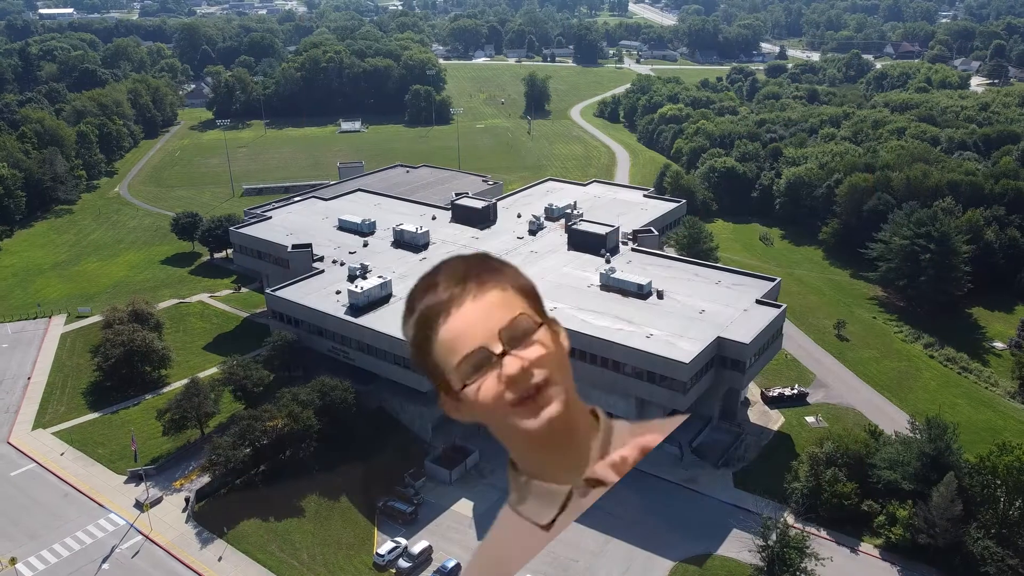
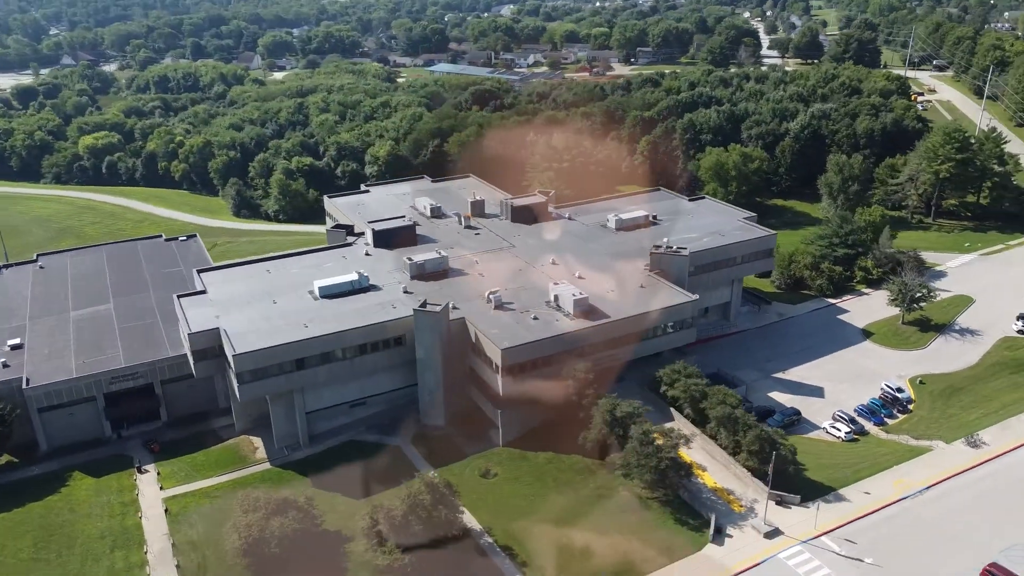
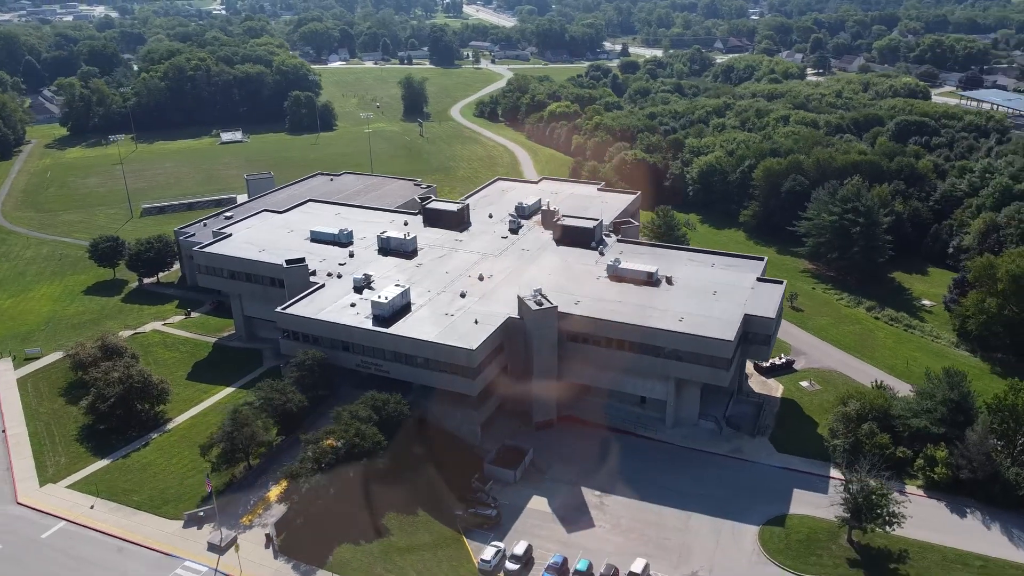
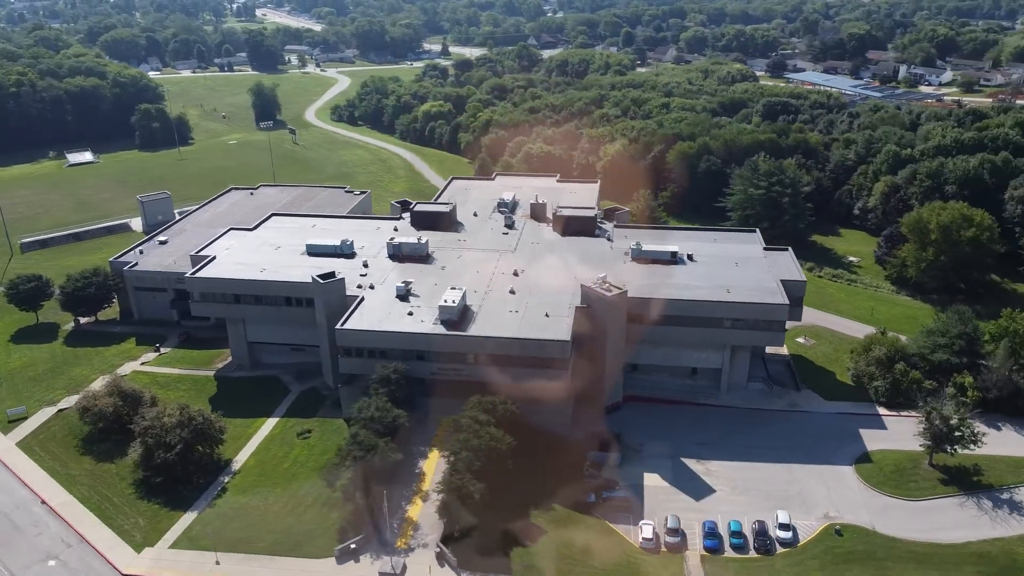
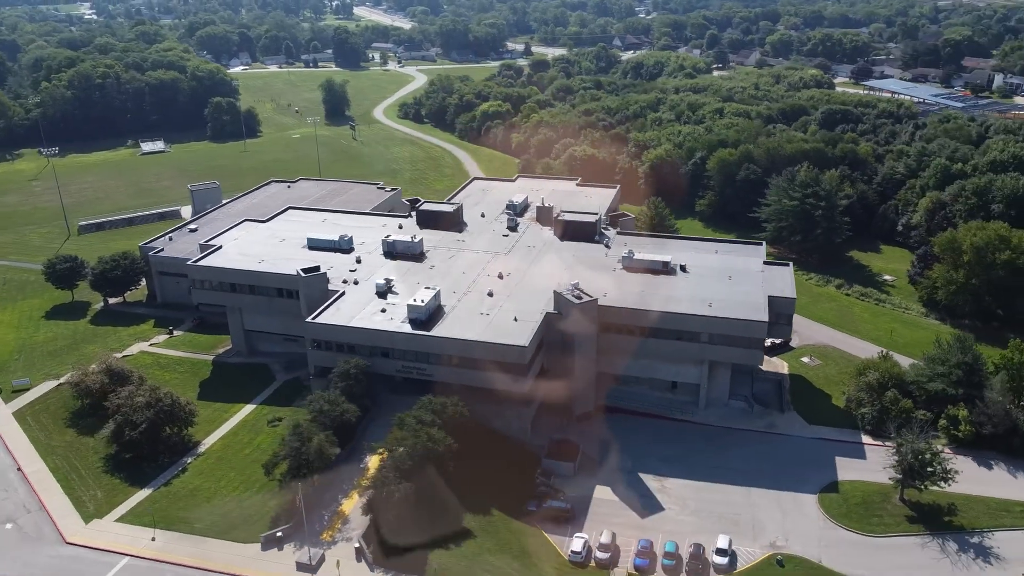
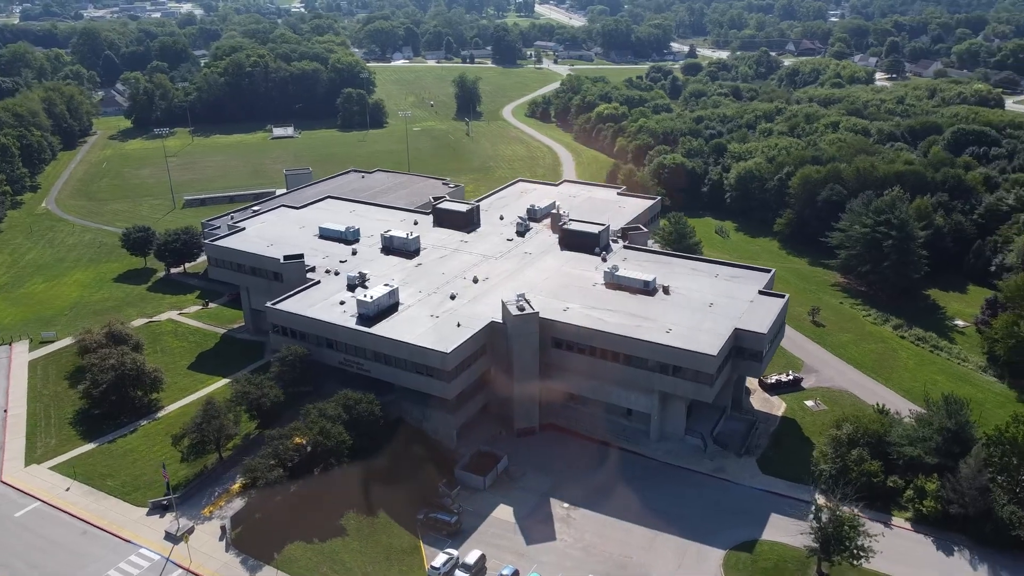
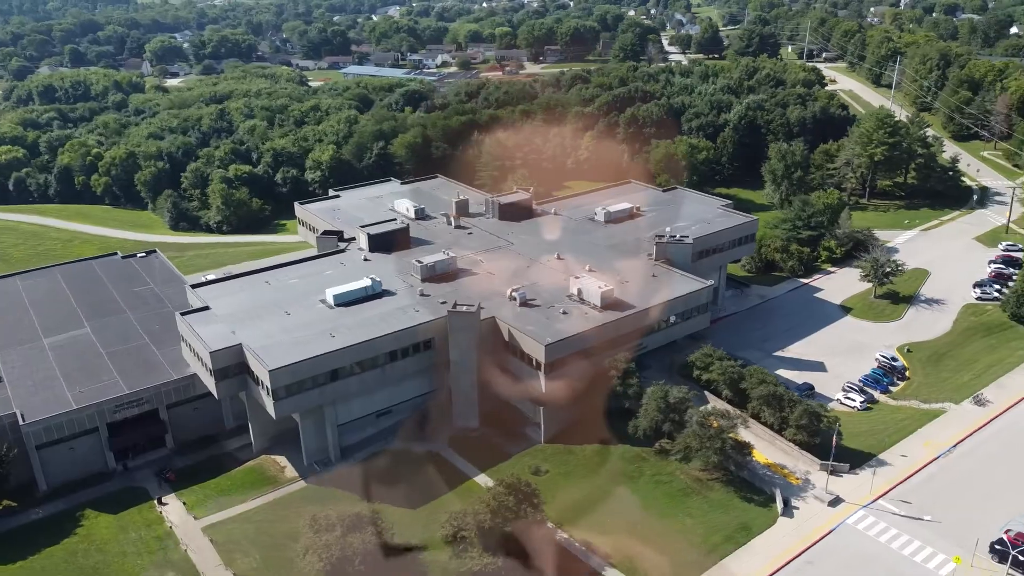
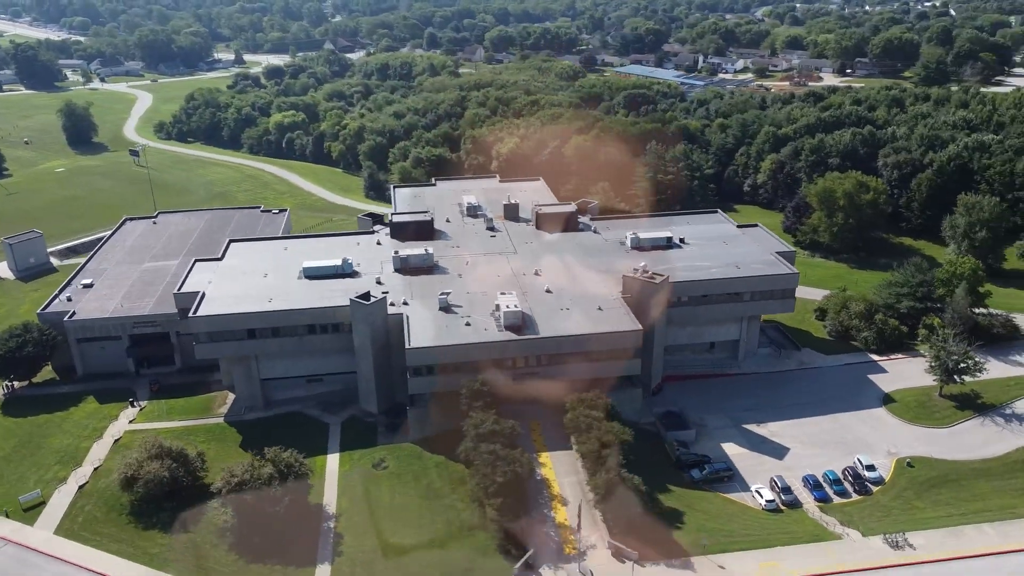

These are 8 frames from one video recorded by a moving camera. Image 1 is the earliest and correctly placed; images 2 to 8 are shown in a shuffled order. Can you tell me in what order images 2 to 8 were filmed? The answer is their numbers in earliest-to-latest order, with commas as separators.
6, 3, 5, 4, 8, 2, 7
